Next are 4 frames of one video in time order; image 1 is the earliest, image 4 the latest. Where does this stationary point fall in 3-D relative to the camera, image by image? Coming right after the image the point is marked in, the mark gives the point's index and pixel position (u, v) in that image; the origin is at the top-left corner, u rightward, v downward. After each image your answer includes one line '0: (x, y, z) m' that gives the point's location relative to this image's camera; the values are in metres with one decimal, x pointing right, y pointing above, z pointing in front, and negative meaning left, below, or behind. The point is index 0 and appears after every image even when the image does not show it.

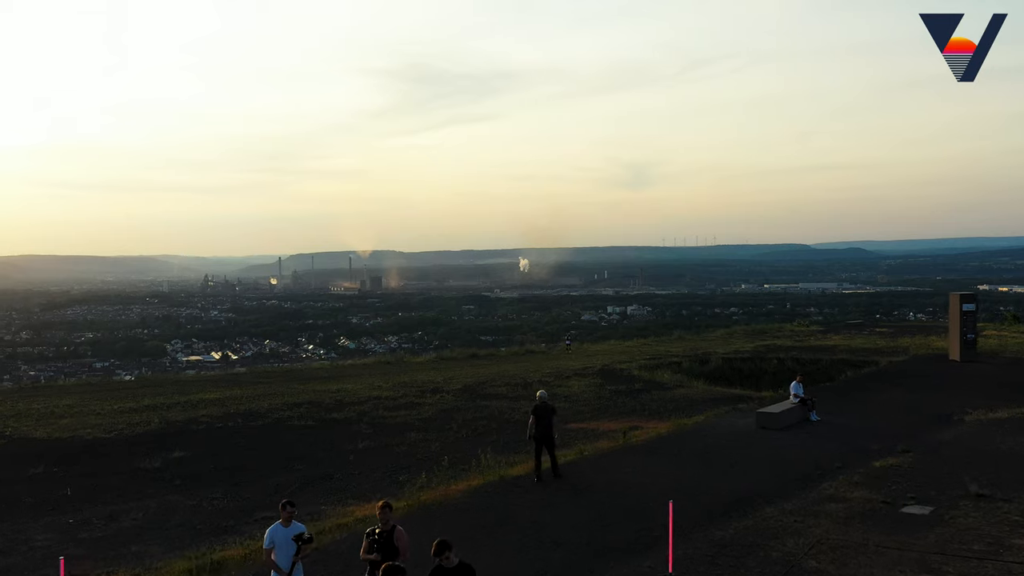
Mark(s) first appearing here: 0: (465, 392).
0: (-0.8, -1.7, +18.3) m
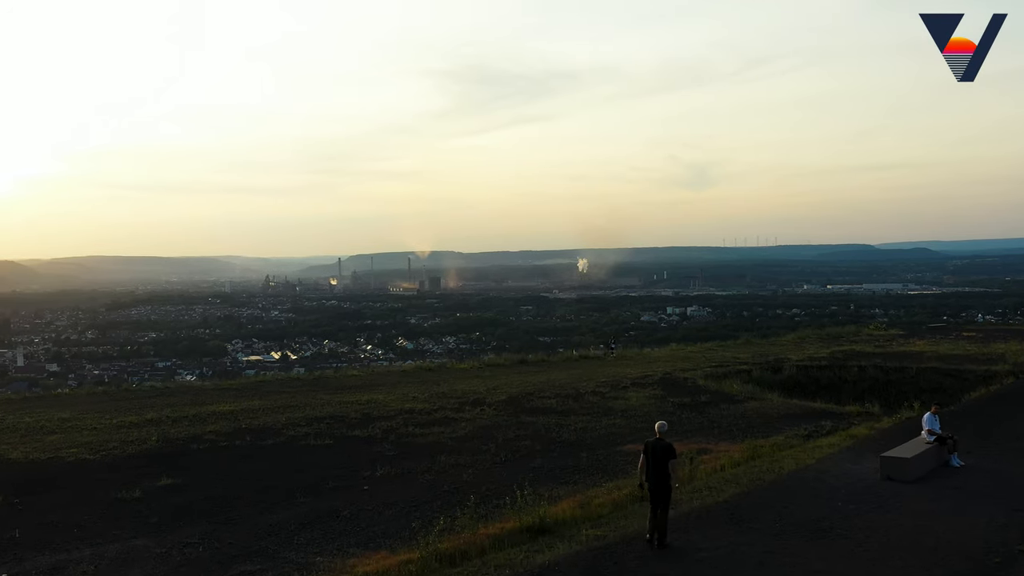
0: (-0.1, -1.7, +16.3) m
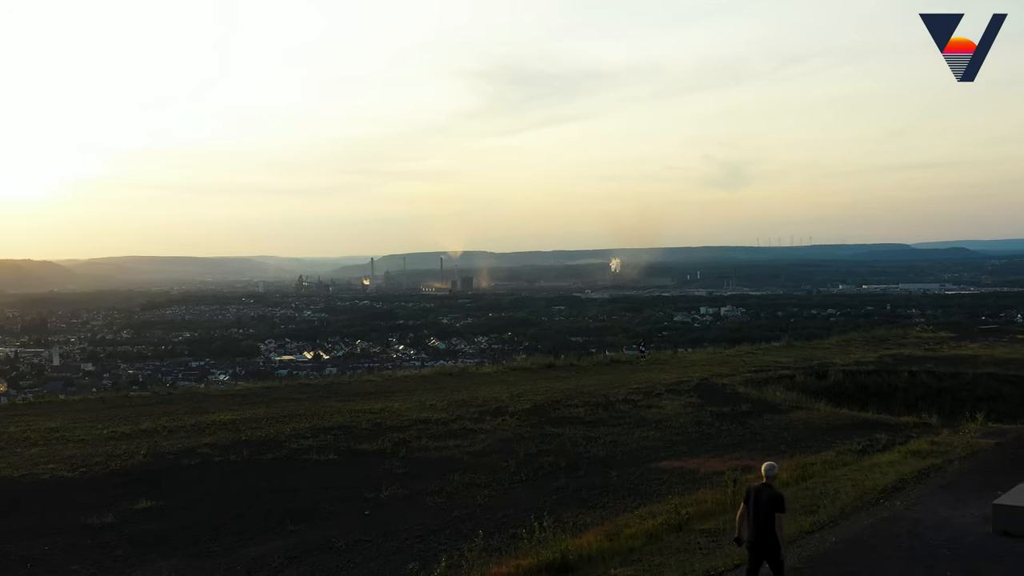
0: (+0.3, -1.7, +15.1) m
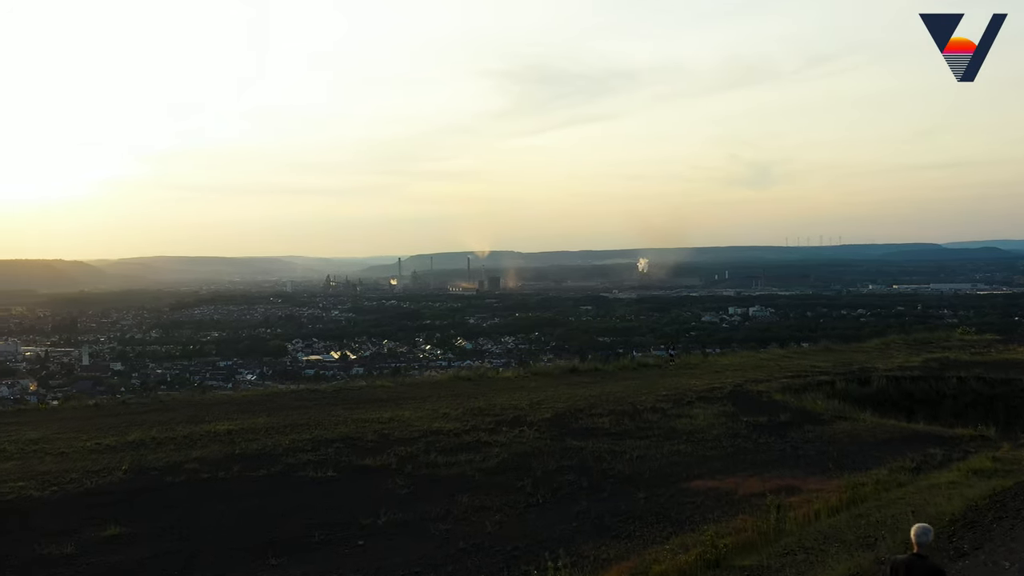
0: (+0.5, -1.7, +13.9) m
